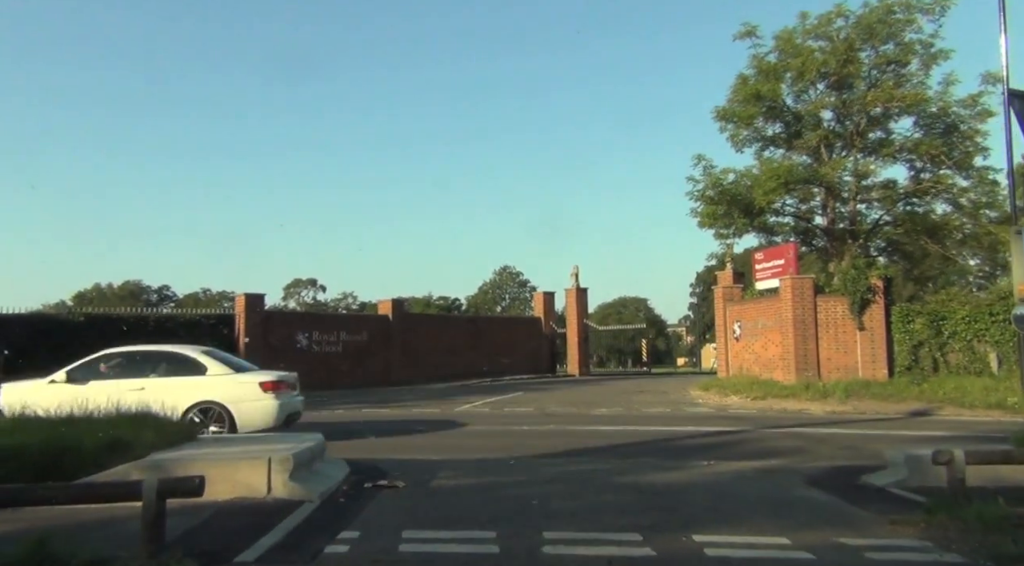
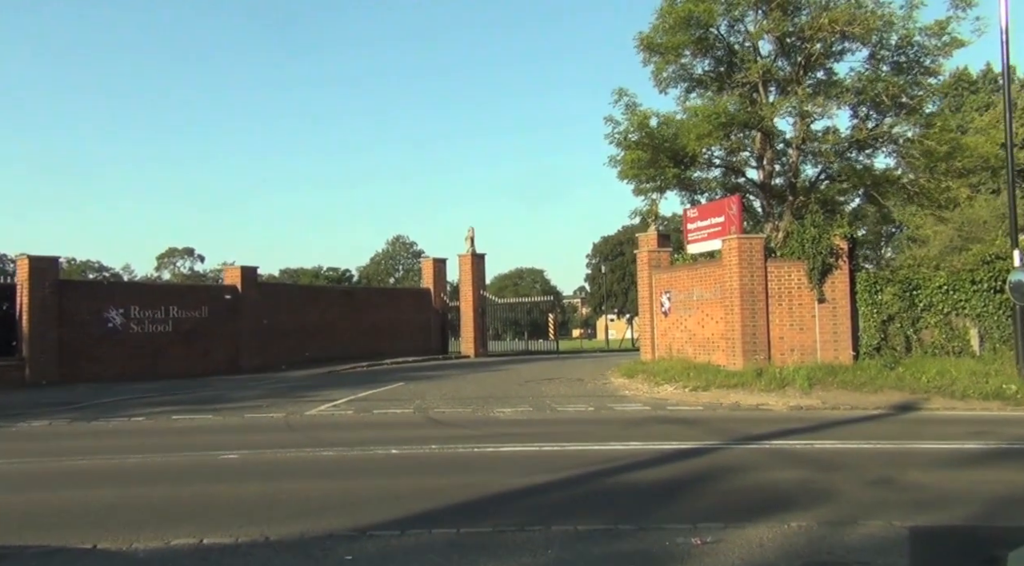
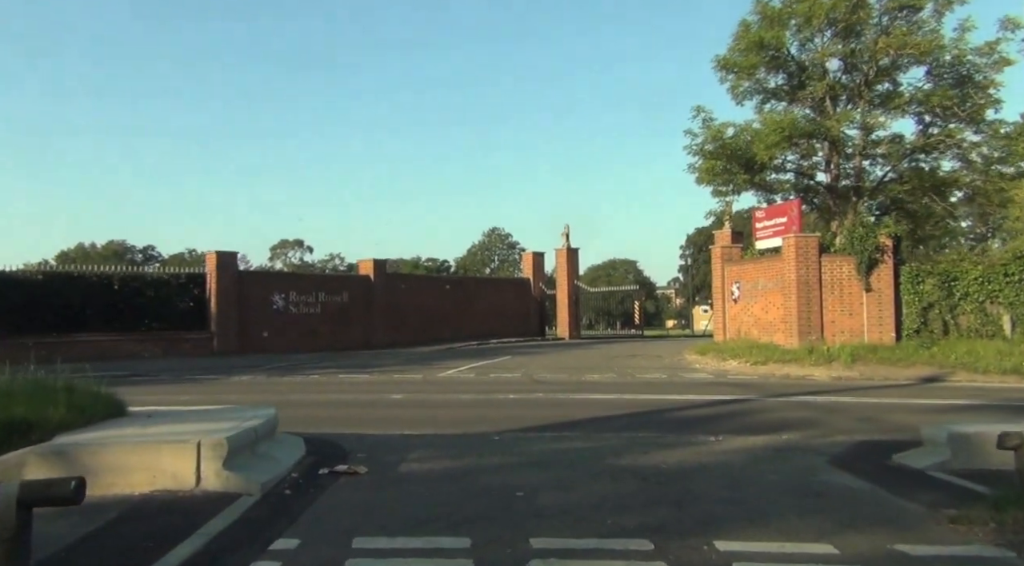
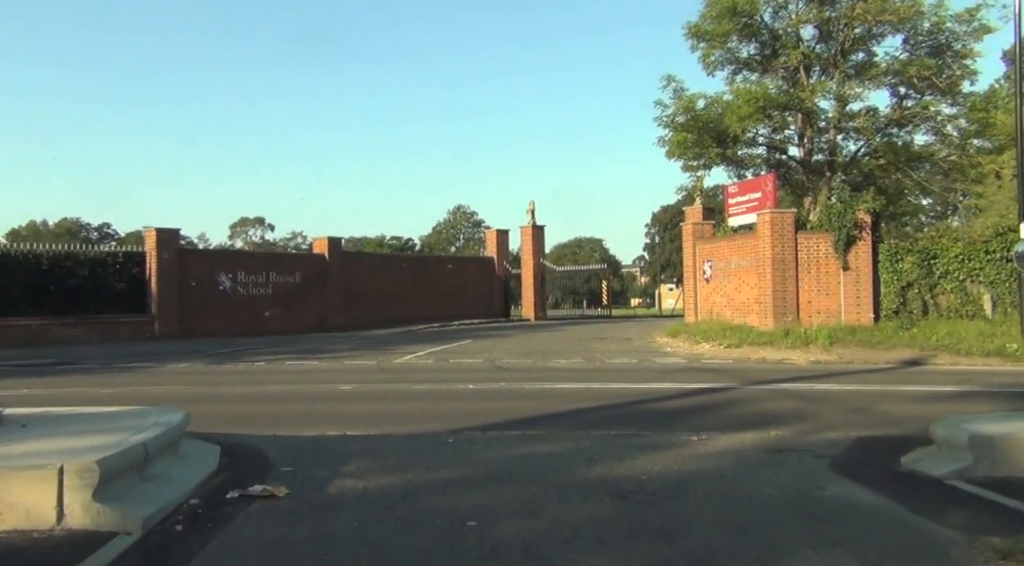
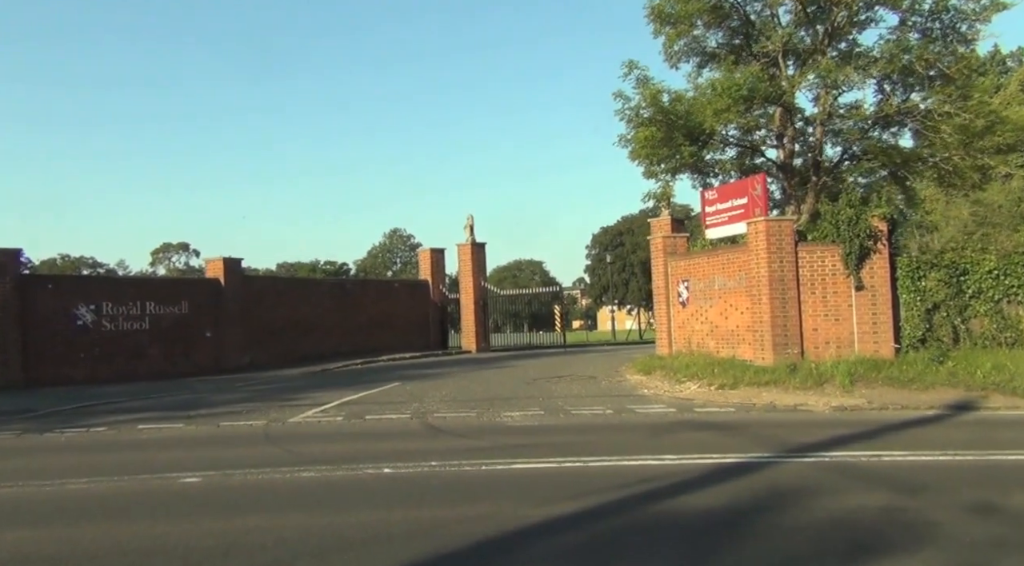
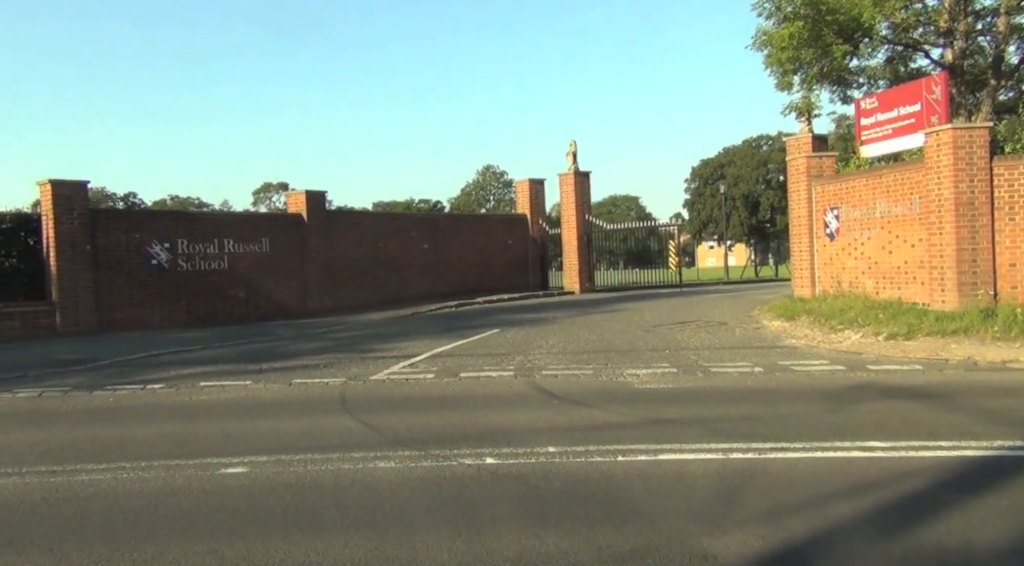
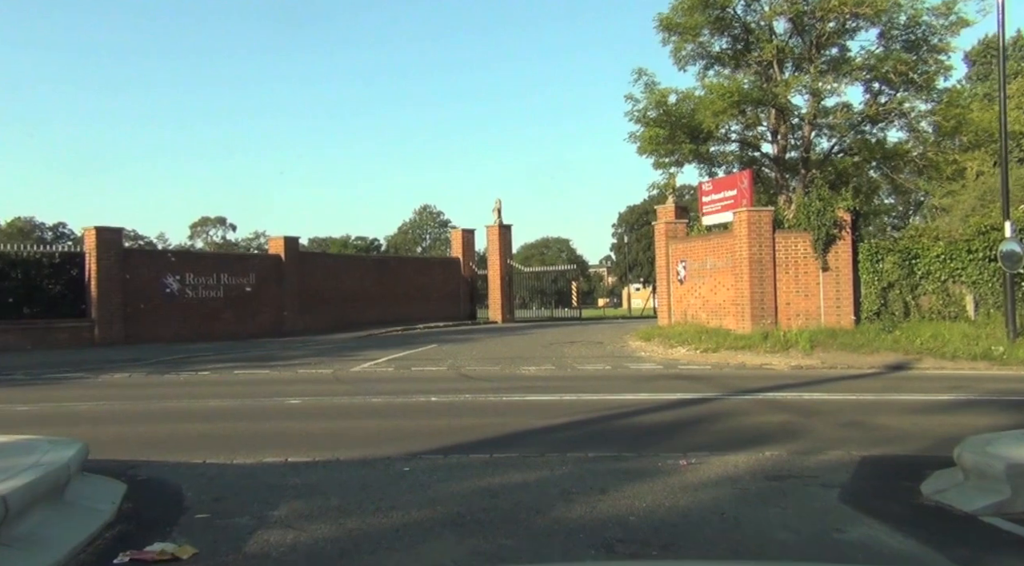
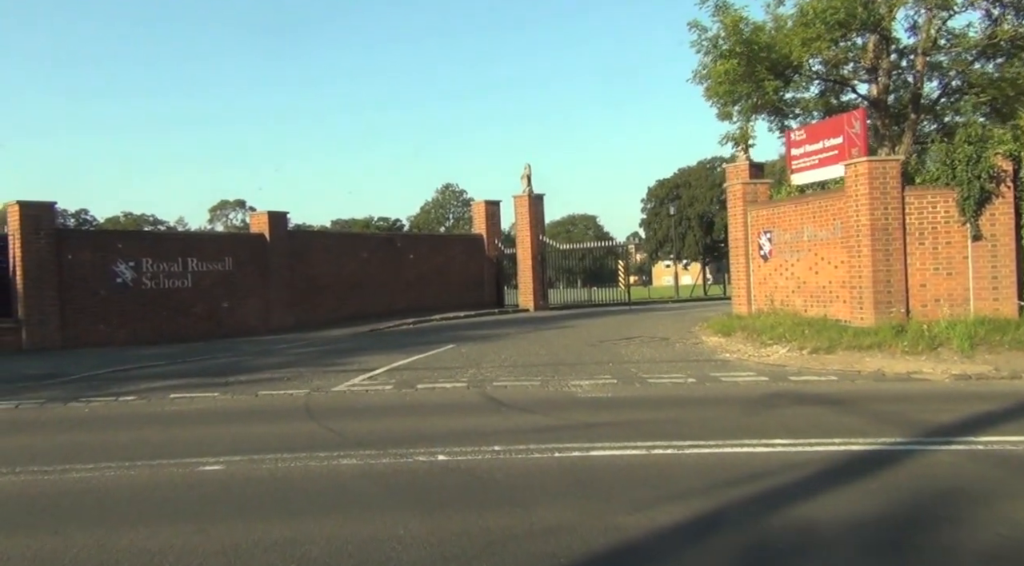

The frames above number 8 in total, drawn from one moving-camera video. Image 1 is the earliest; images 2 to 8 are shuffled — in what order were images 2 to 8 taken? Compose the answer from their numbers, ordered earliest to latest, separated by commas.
3, 4, 7, 2, 5, 8, 6
